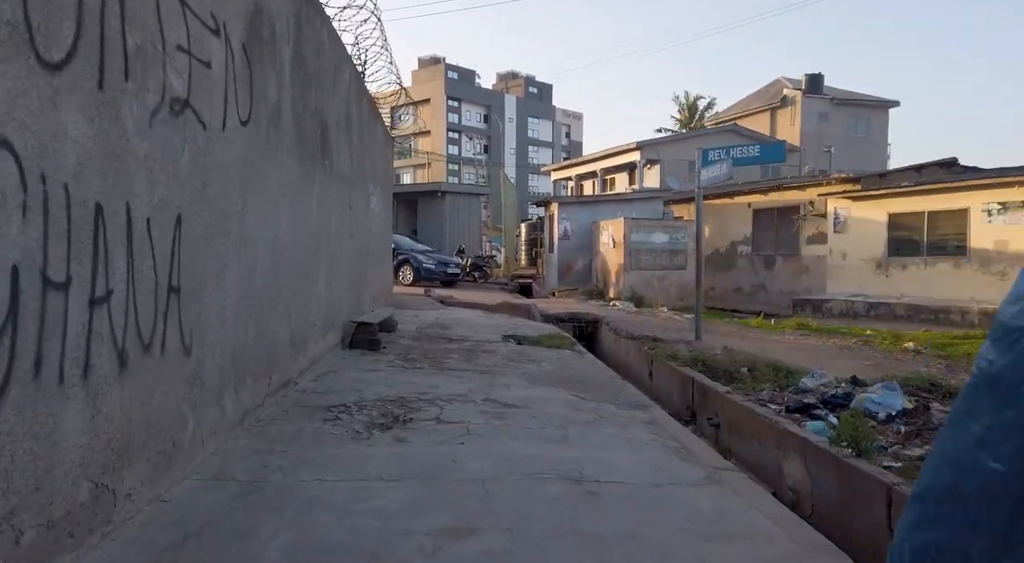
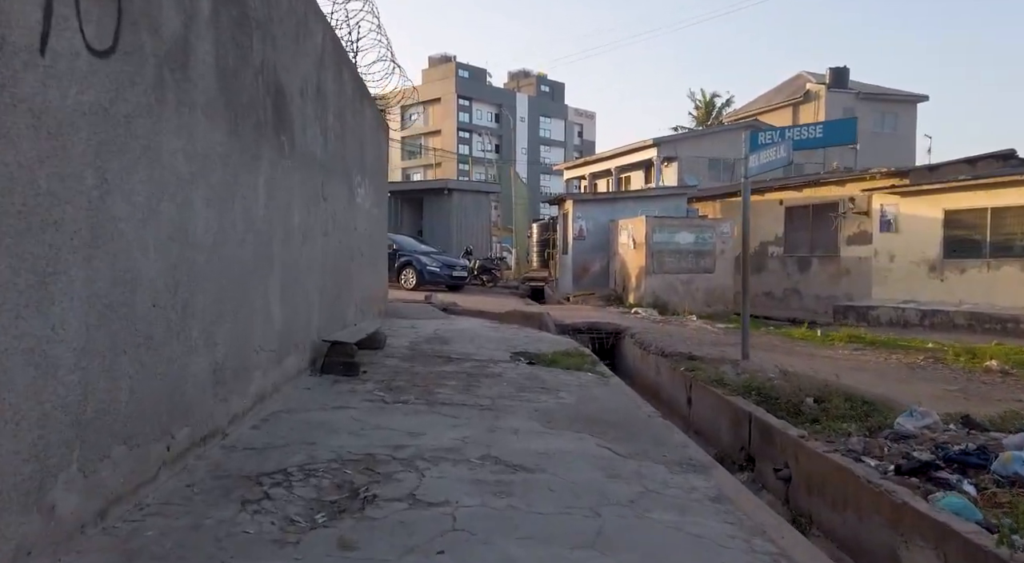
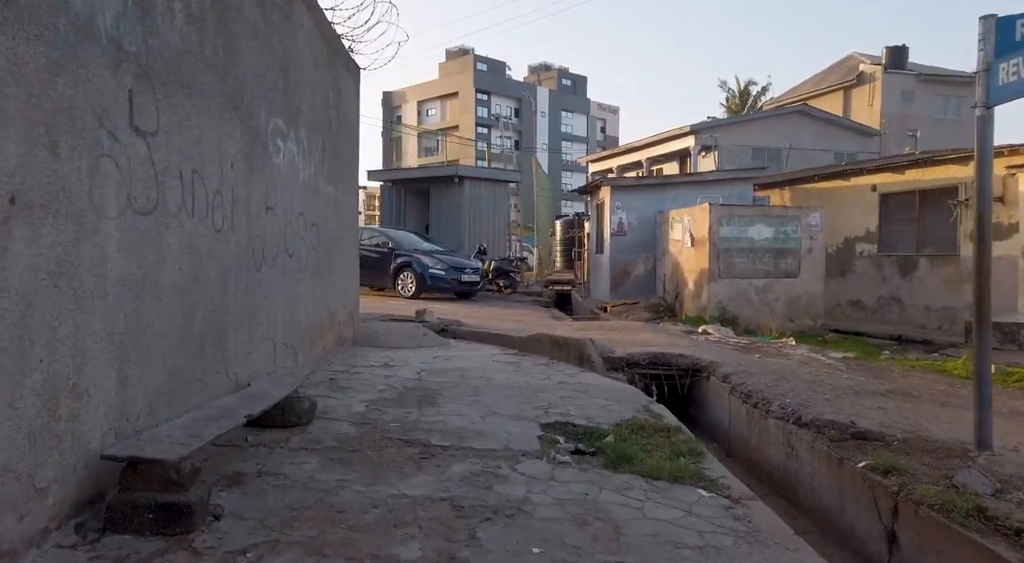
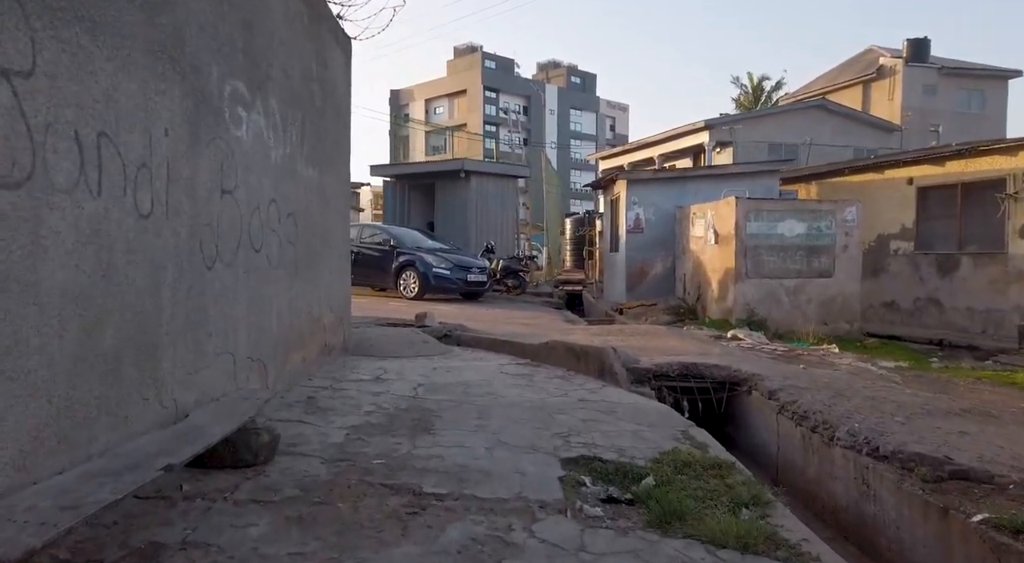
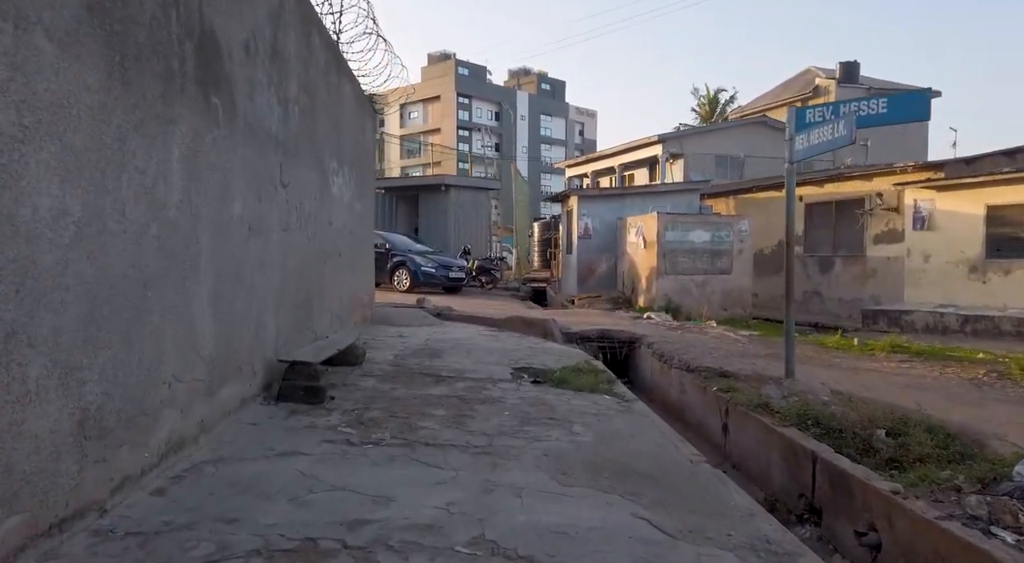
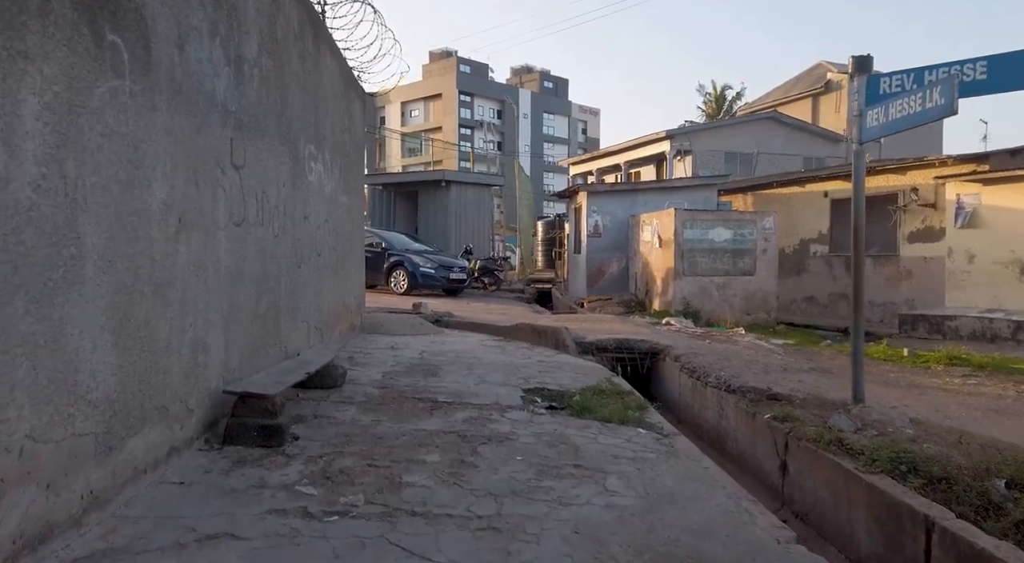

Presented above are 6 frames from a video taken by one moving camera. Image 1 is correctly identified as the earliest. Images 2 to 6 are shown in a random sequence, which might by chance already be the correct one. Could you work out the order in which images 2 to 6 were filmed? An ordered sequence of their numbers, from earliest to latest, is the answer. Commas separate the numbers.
2, 5, 6, 3, 4
